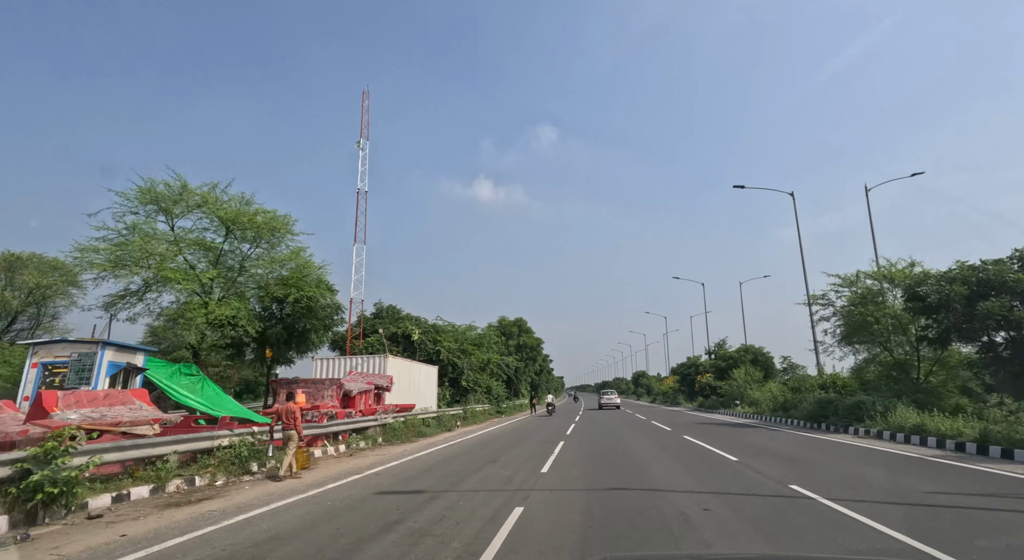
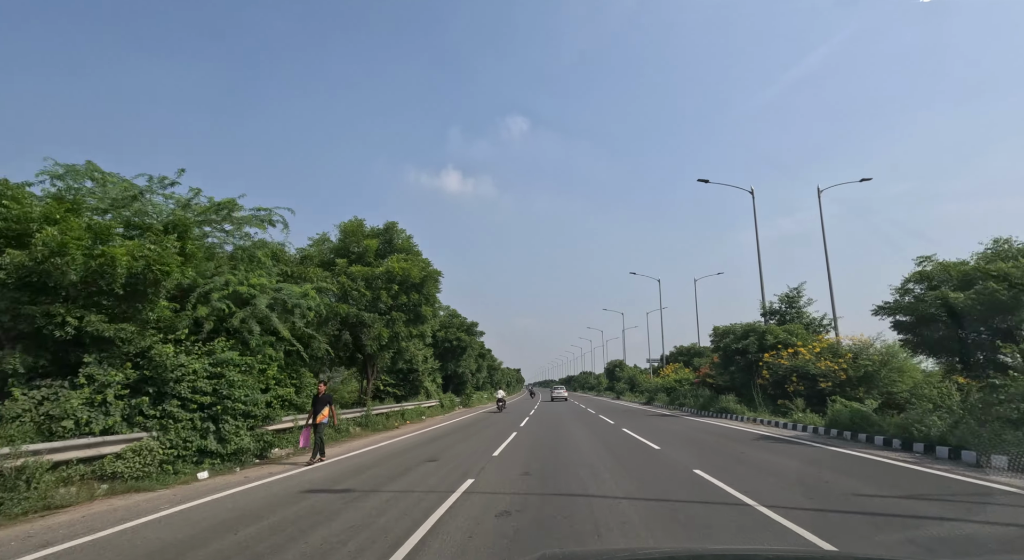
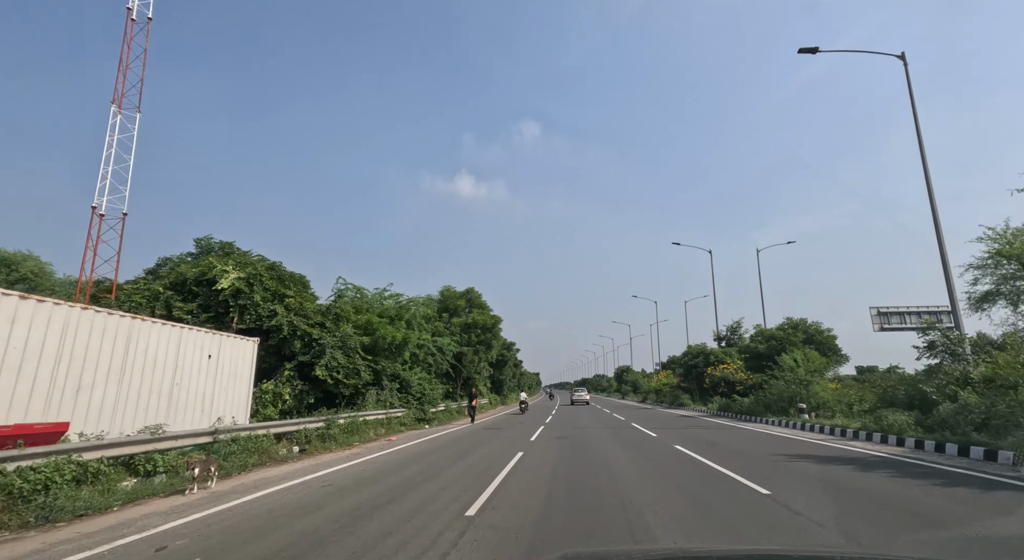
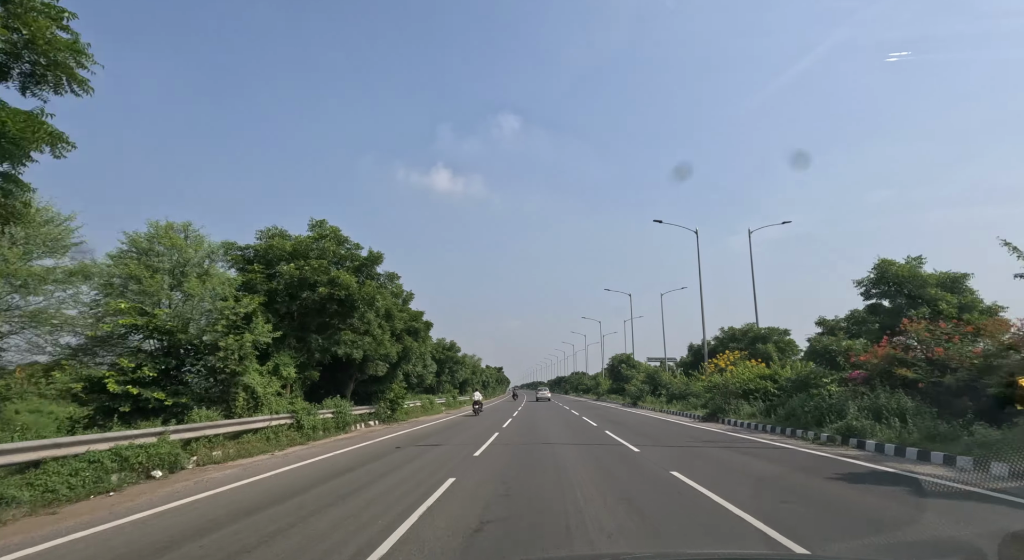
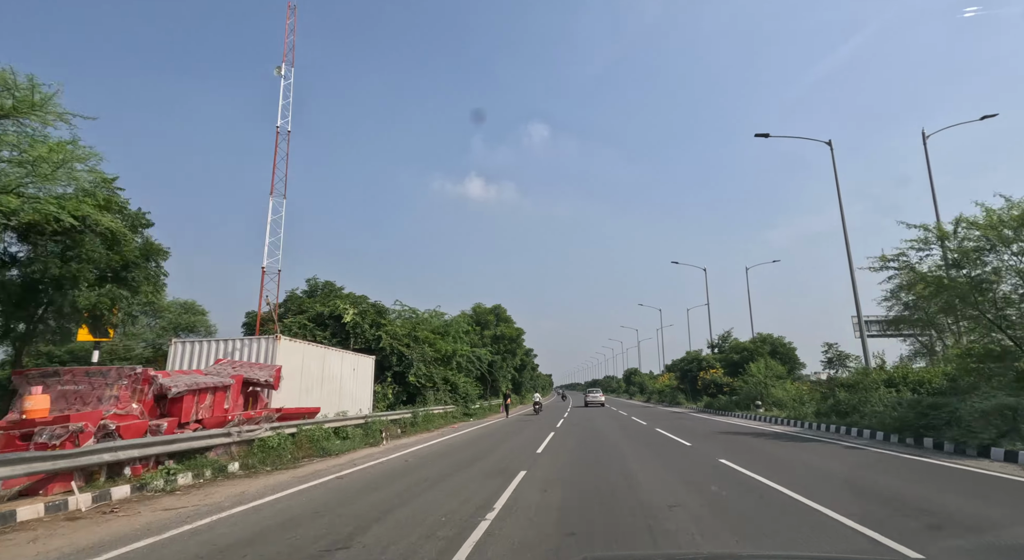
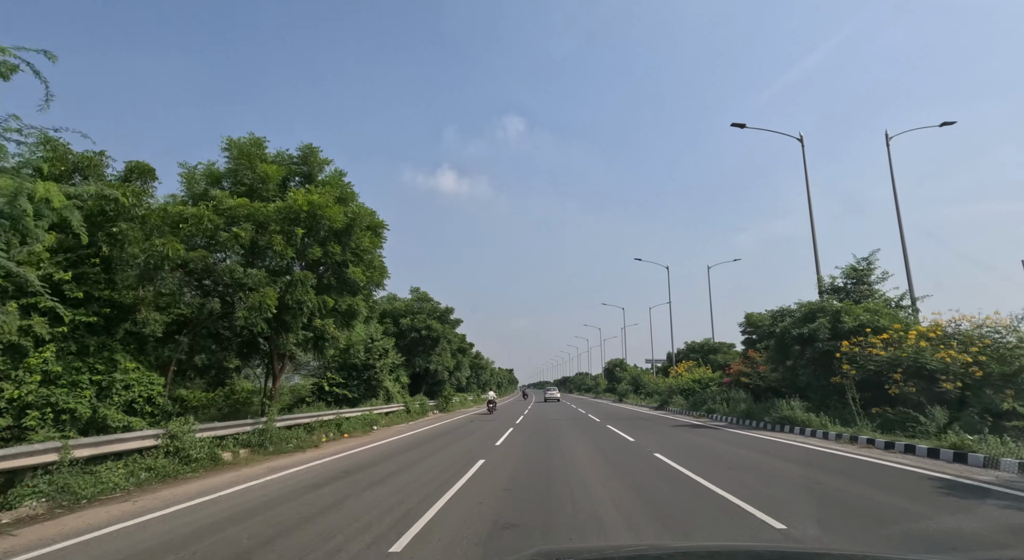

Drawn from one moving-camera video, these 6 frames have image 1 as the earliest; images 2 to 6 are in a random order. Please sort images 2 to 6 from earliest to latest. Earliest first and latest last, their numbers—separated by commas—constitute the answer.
5, 3, 2, 6, 4
